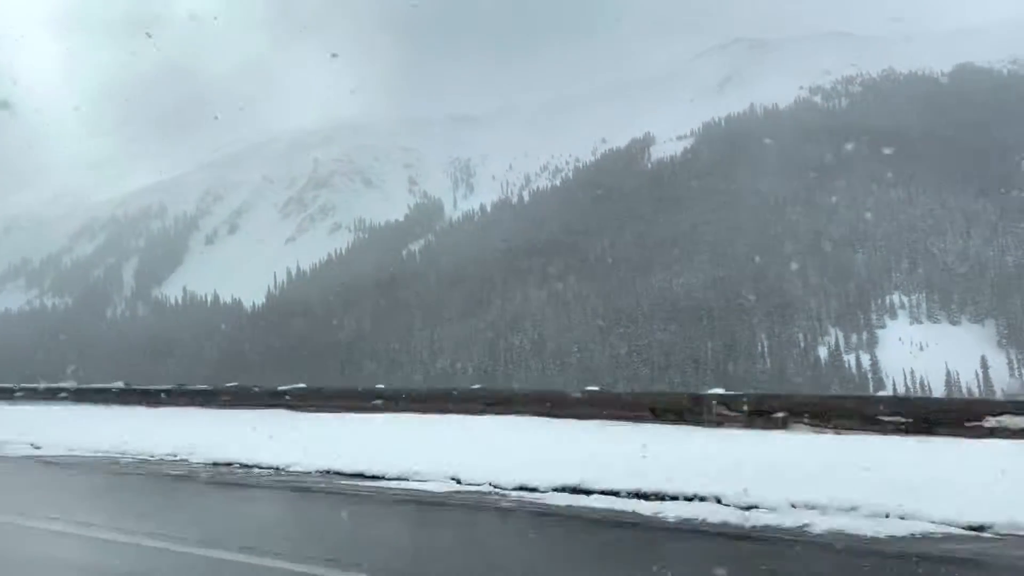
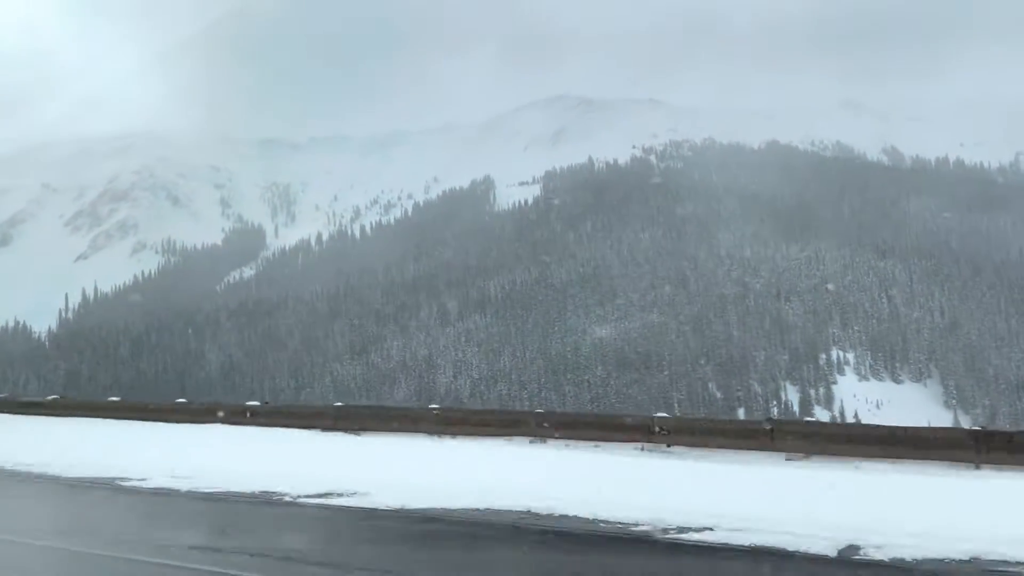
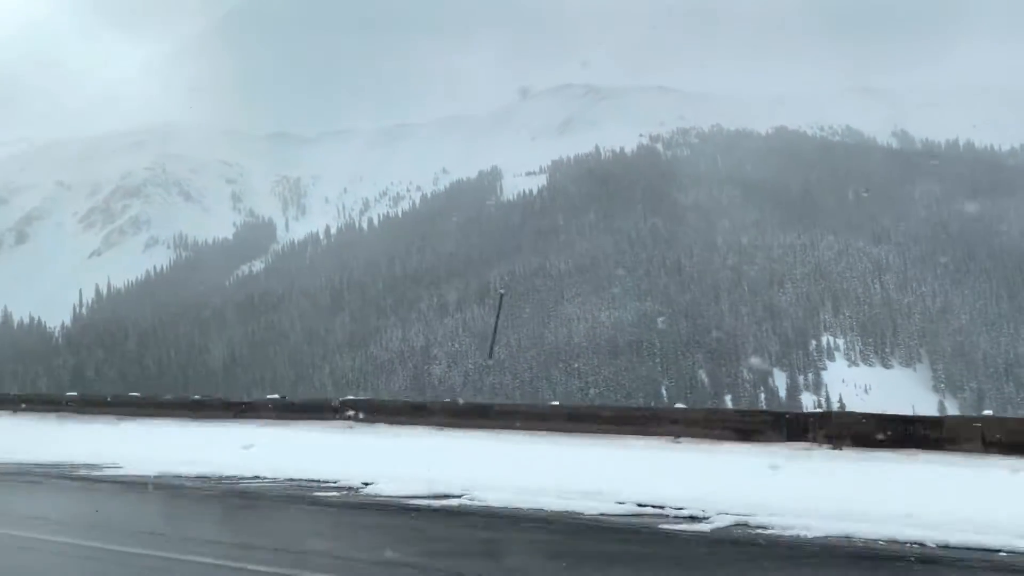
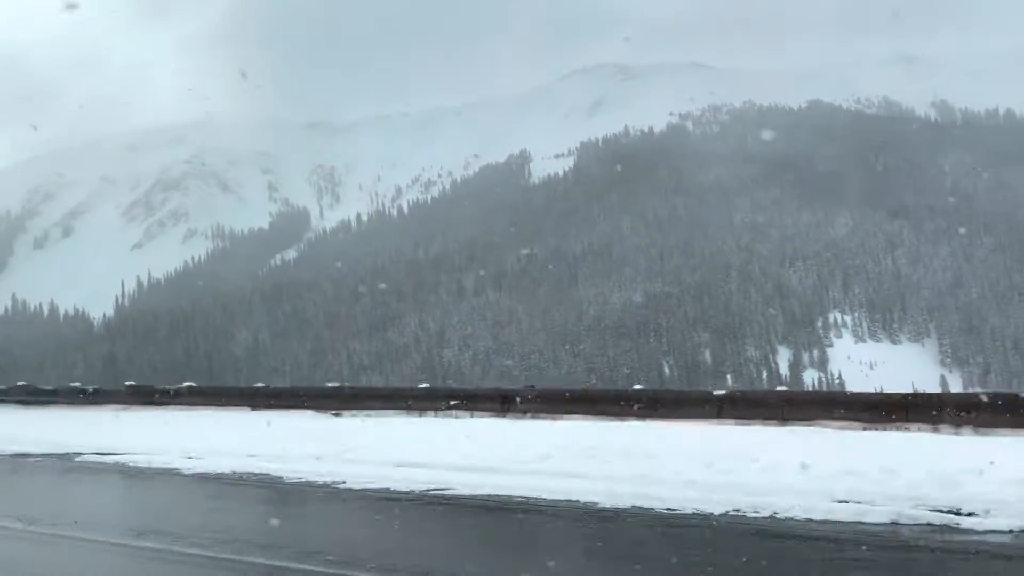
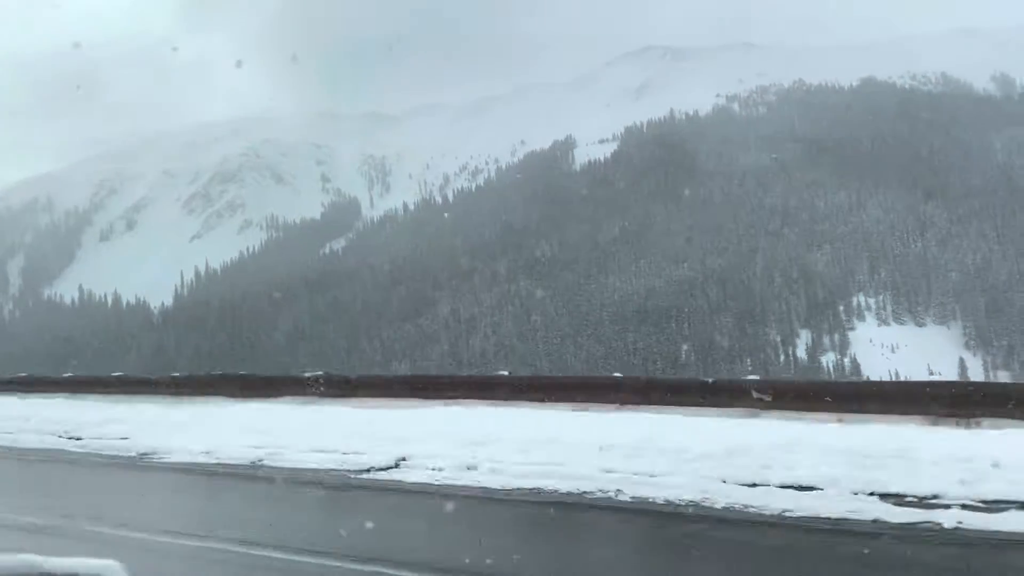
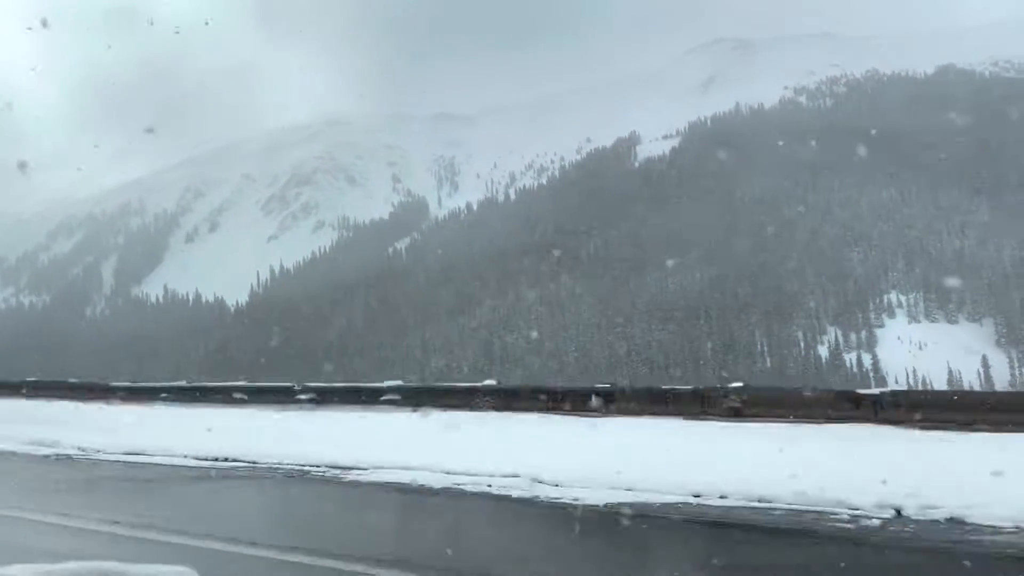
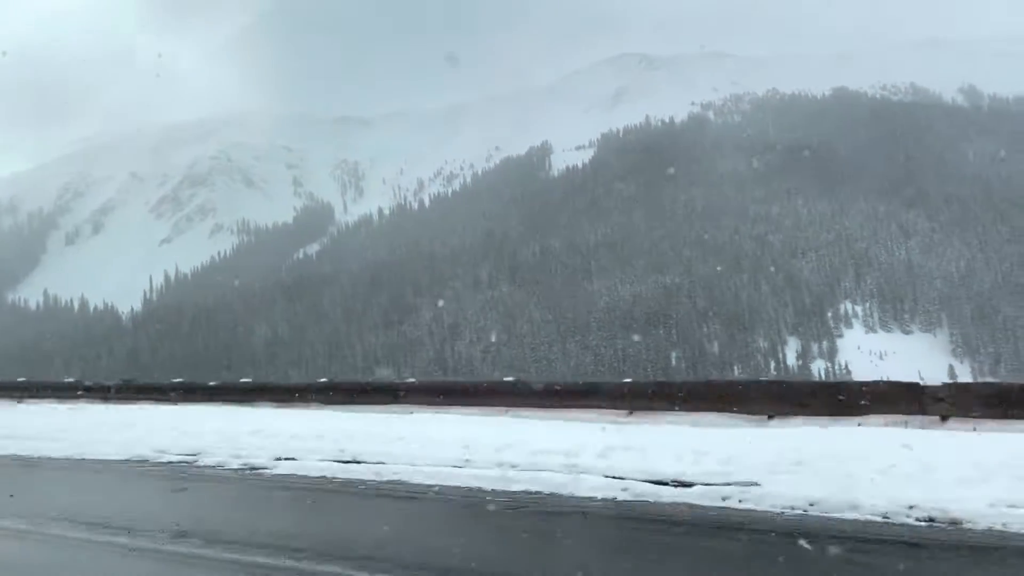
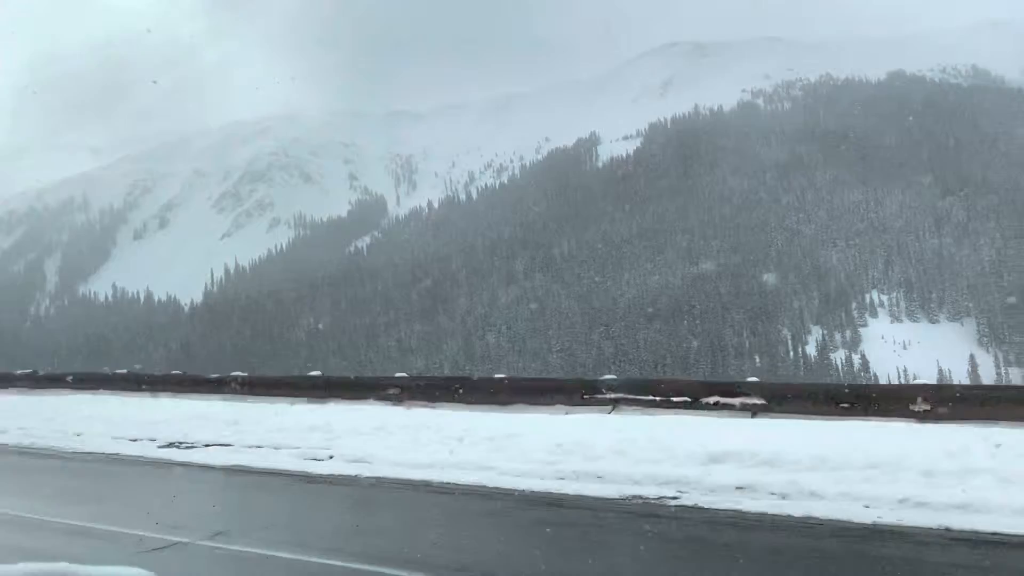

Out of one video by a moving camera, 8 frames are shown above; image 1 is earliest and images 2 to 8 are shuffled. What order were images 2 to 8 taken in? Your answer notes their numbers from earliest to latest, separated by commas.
6, 8, 5, 7, 4, 3, 2
